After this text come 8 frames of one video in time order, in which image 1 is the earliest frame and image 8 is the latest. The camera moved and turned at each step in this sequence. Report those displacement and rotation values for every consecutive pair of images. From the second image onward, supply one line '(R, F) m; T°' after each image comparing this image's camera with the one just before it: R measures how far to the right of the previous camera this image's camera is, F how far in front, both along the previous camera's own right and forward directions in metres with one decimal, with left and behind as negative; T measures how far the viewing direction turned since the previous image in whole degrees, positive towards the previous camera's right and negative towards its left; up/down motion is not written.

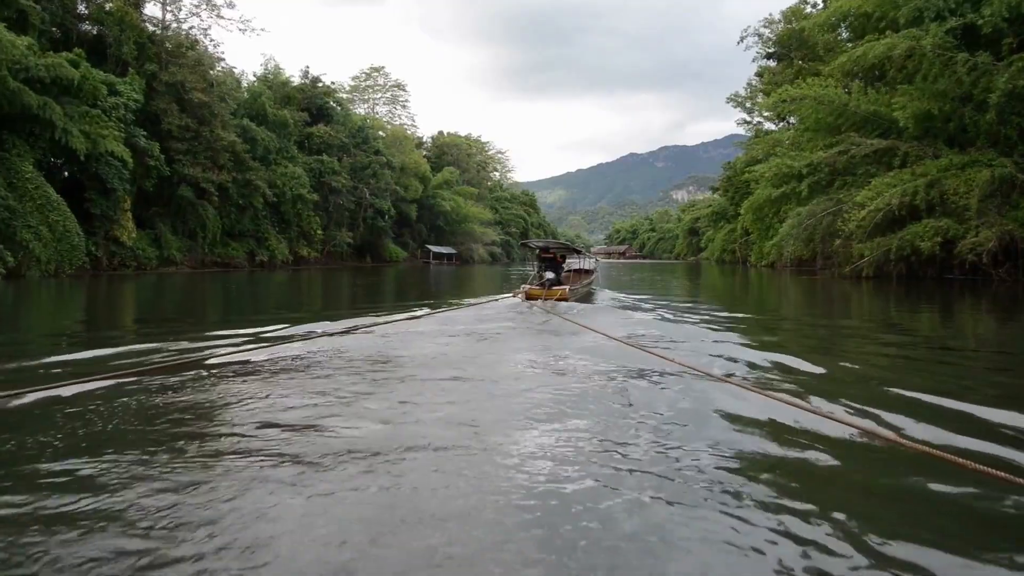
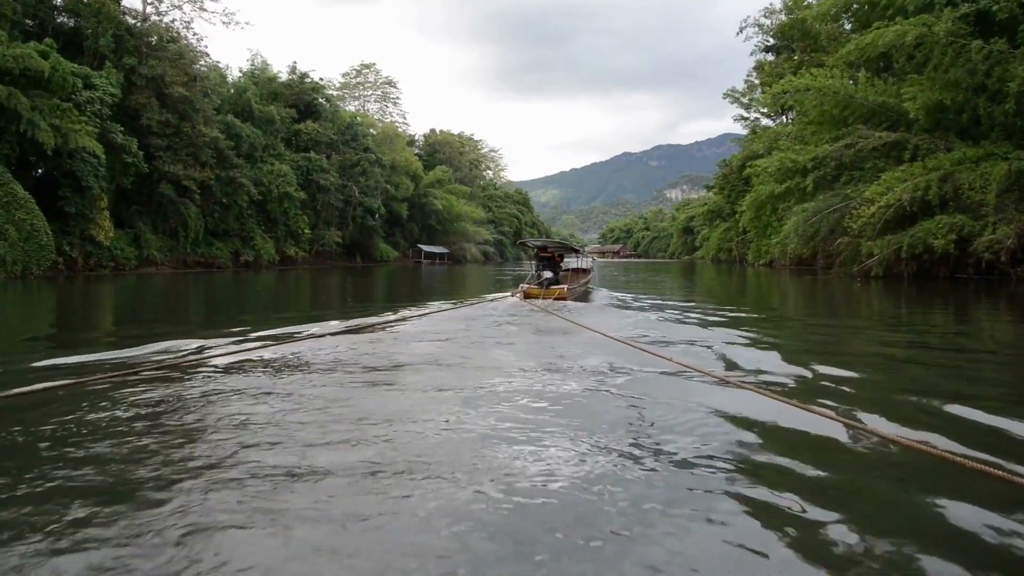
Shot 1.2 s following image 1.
(+0.1, +0.7) m; 0°
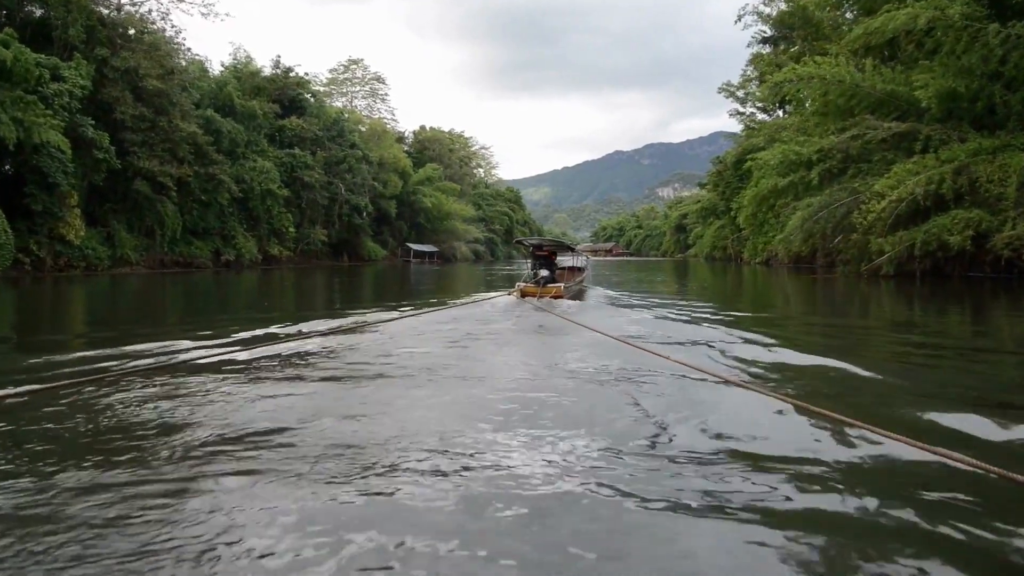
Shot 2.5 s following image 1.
(+0.1, +0.8) m; +1°
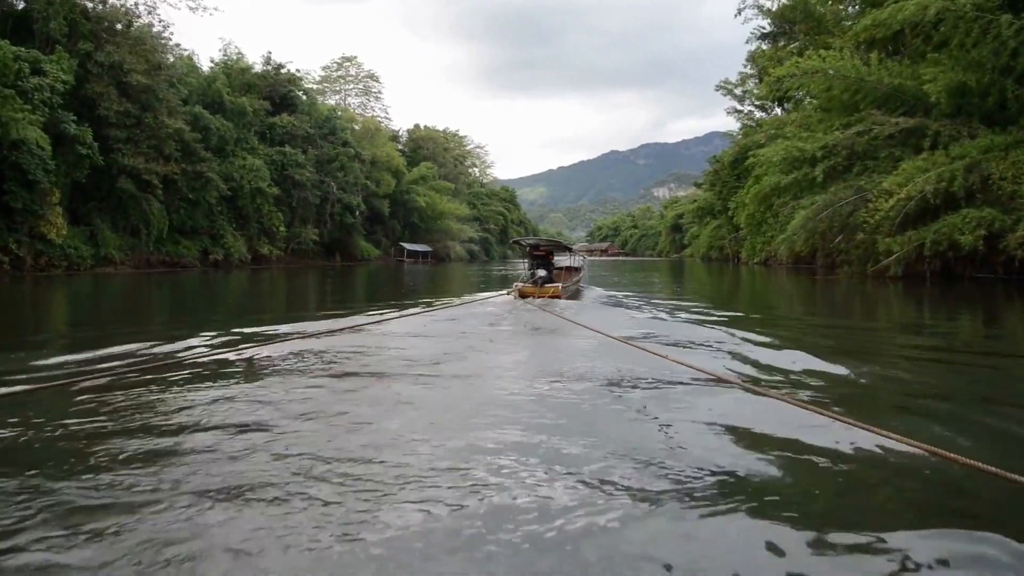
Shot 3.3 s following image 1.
(0.0, +0.5) m; 0°
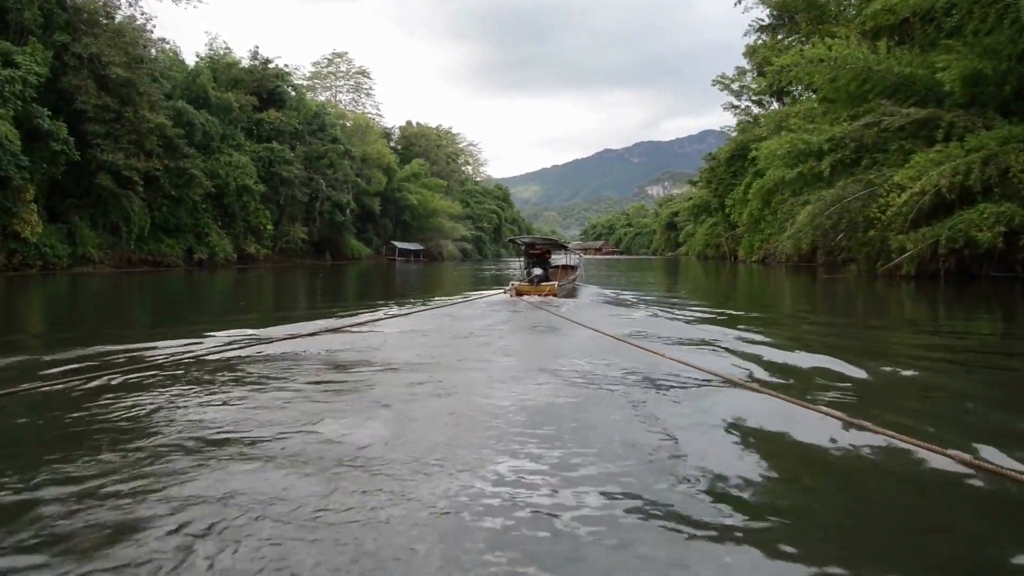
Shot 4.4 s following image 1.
(0.0, +0.6) m; 0°
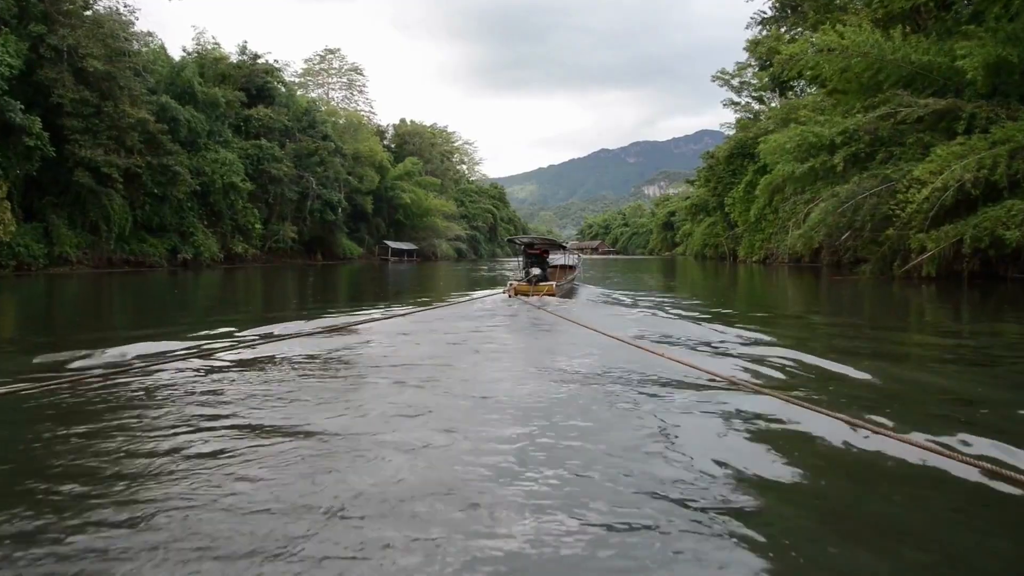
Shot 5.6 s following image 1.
(+0.1, +0.7) m; 0°
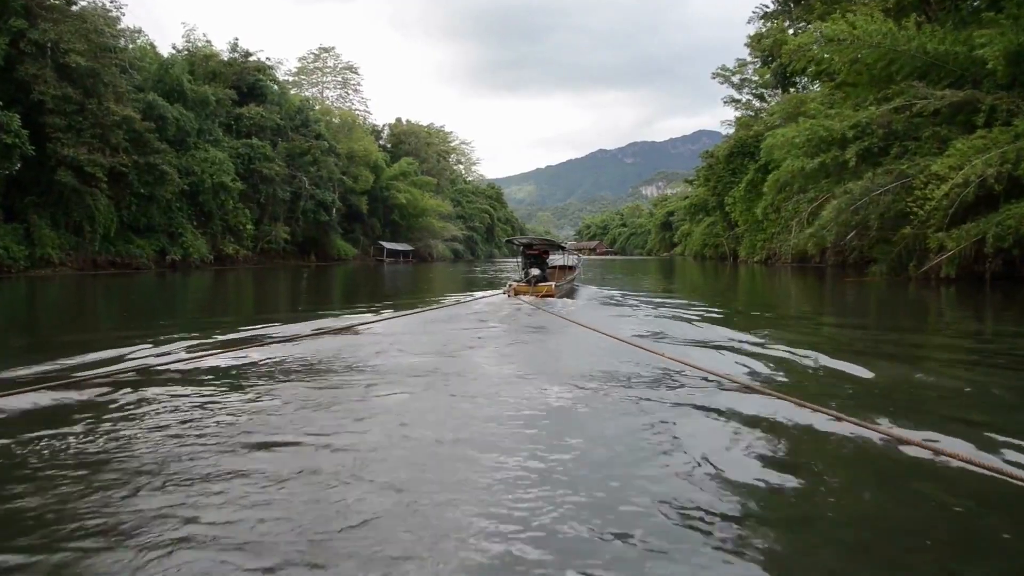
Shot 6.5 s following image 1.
(+0.1, +0.5) m; 0°
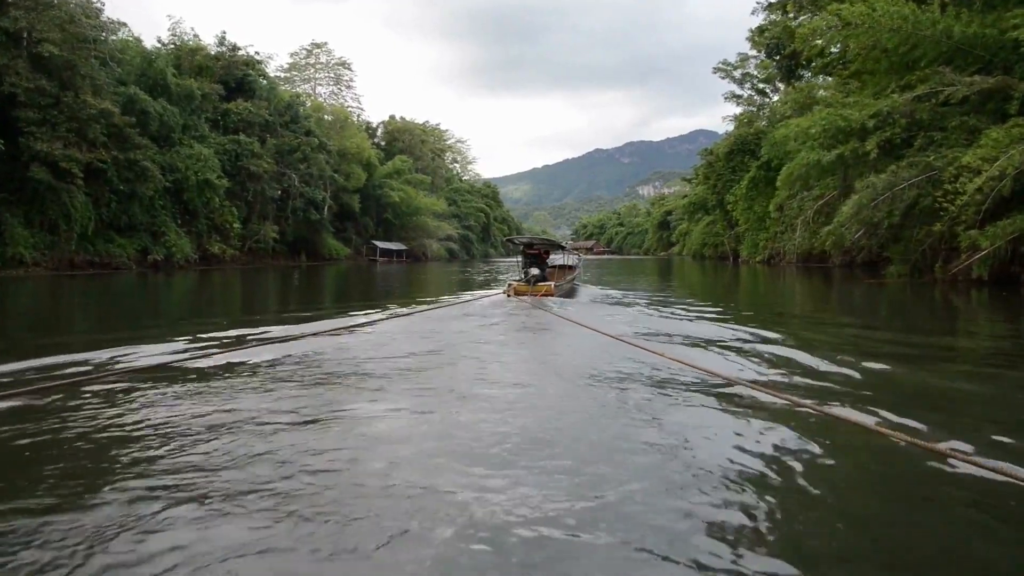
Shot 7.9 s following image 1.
(+0.1, +0.8) m; 0°
